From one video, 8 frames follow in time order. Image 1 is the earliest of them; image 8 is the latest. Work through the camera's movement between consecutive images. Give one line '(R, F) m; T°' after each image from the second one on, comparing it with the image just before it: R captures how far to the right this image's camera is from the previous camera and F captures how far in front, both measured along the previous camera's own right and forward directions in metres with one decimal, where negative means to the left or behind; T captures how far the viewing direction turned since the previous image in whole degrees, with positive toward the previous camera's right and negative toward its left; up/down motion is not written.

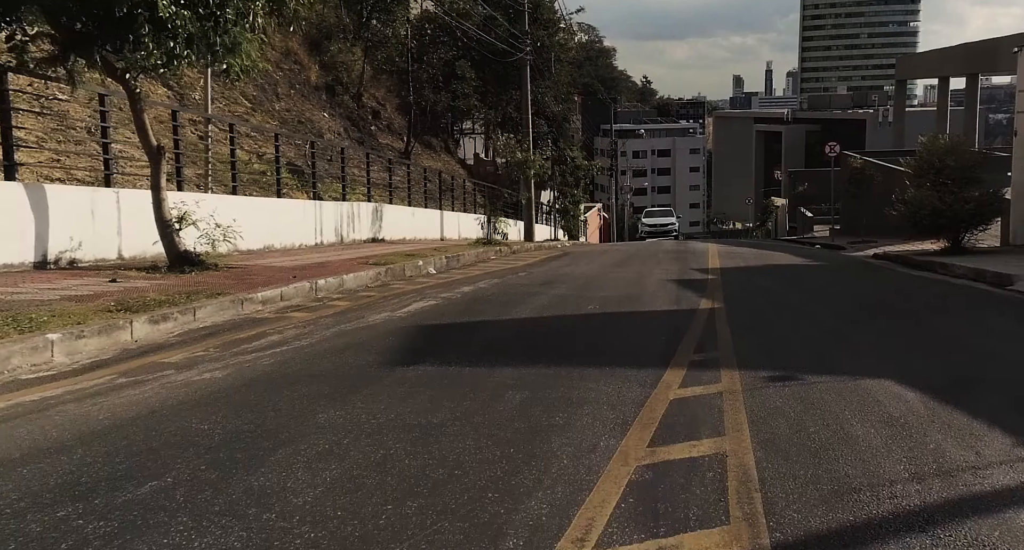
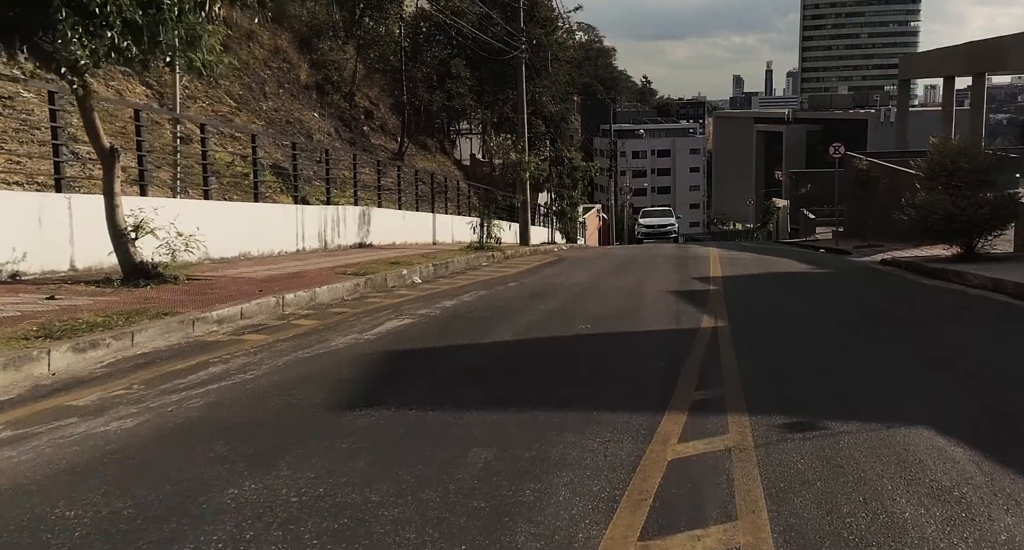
(+0.2, +0.9) m; 0°
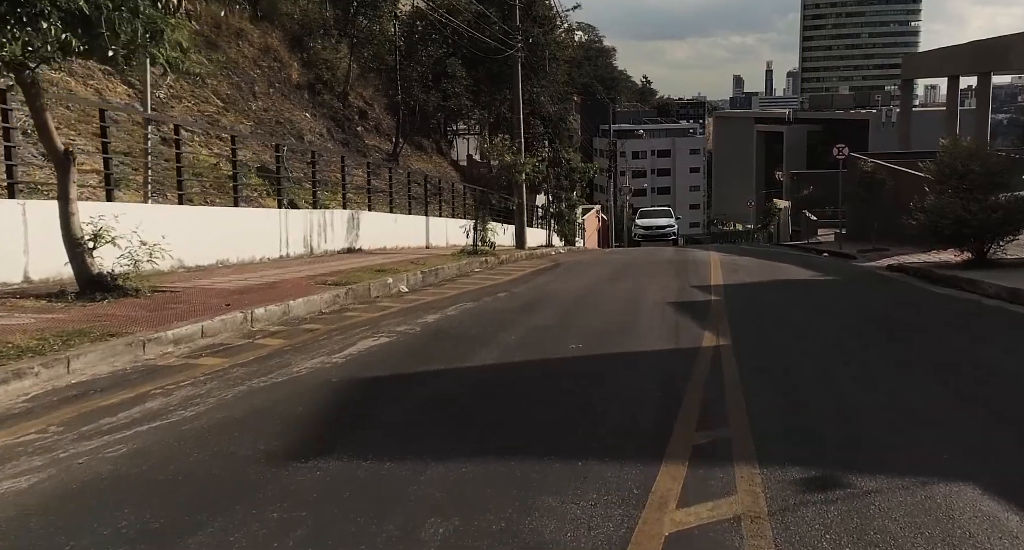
(+0.1, +0.7) m; 0°
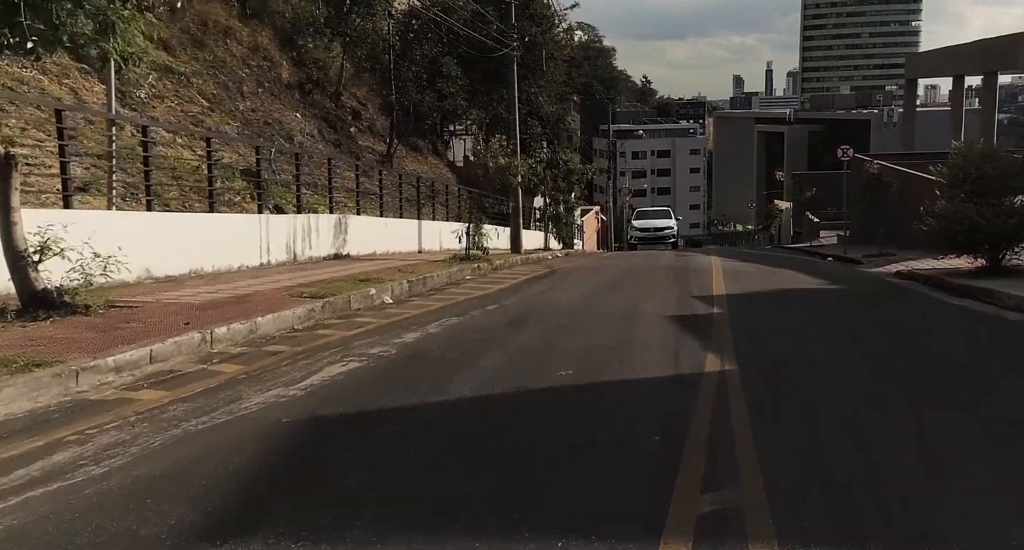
(+0.1, +0.8) m; 0°
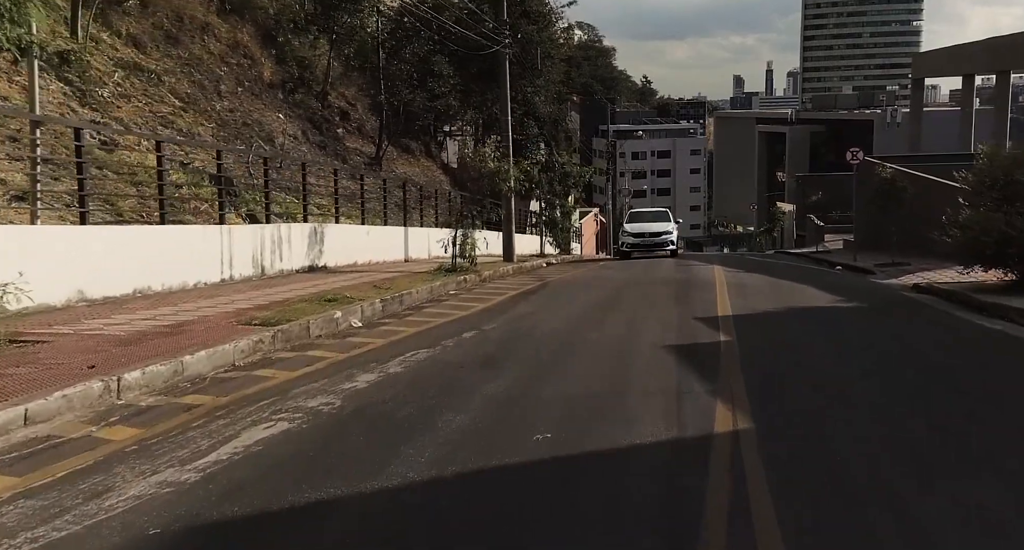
(+0.2, +1.4) m; 0°
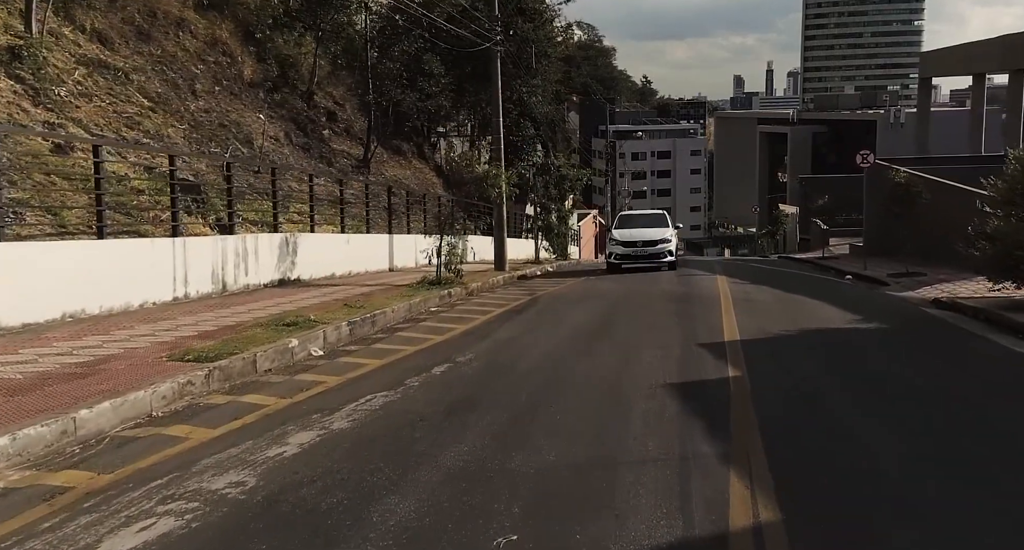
(+0.2, +1.4) m; 0°
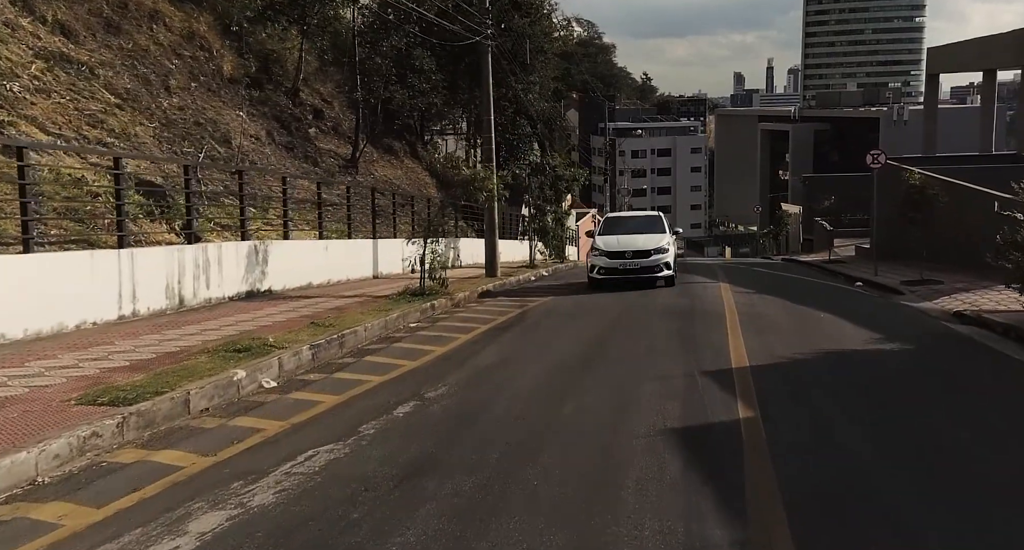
(+0.2, +1.3) m; 0°
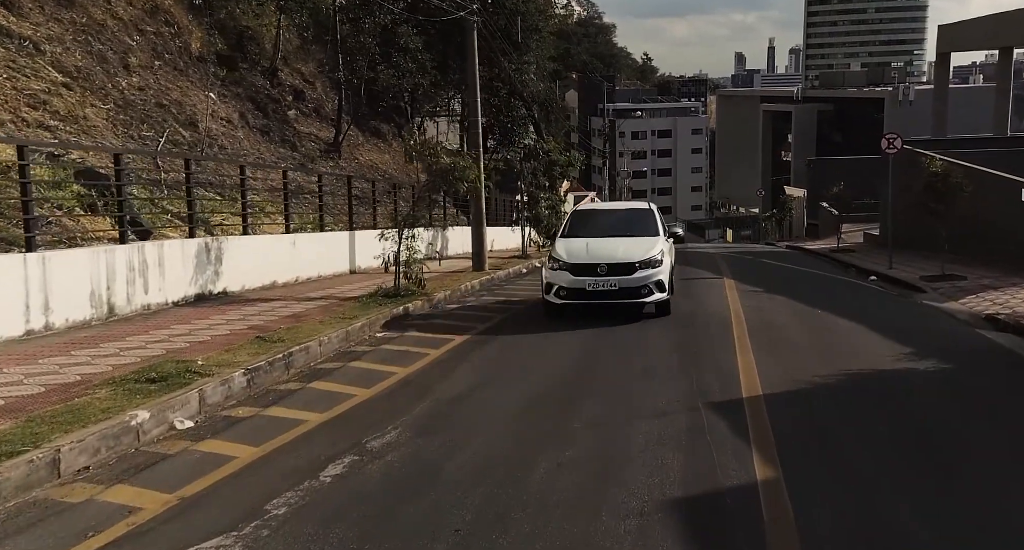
(+0.3, +1.7) m; 0°
